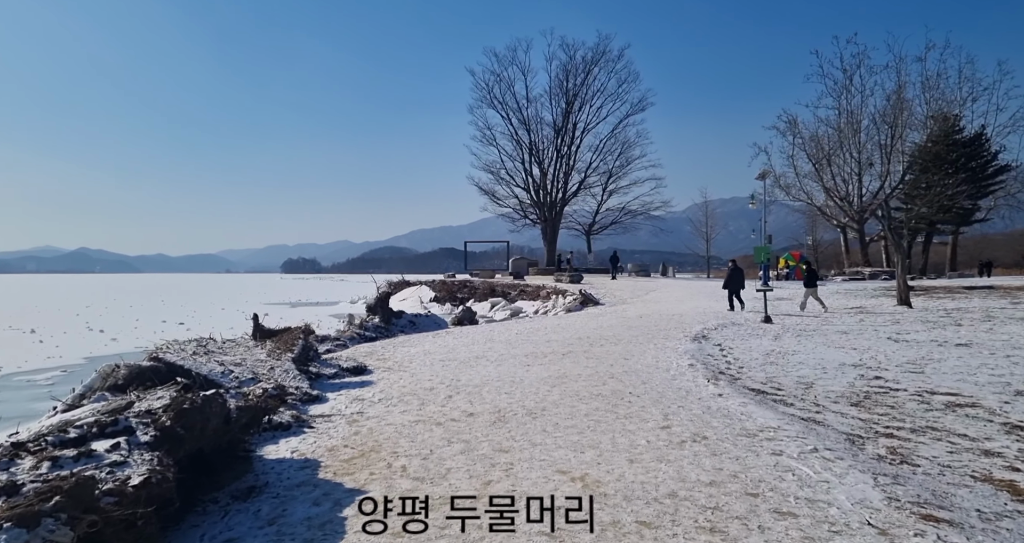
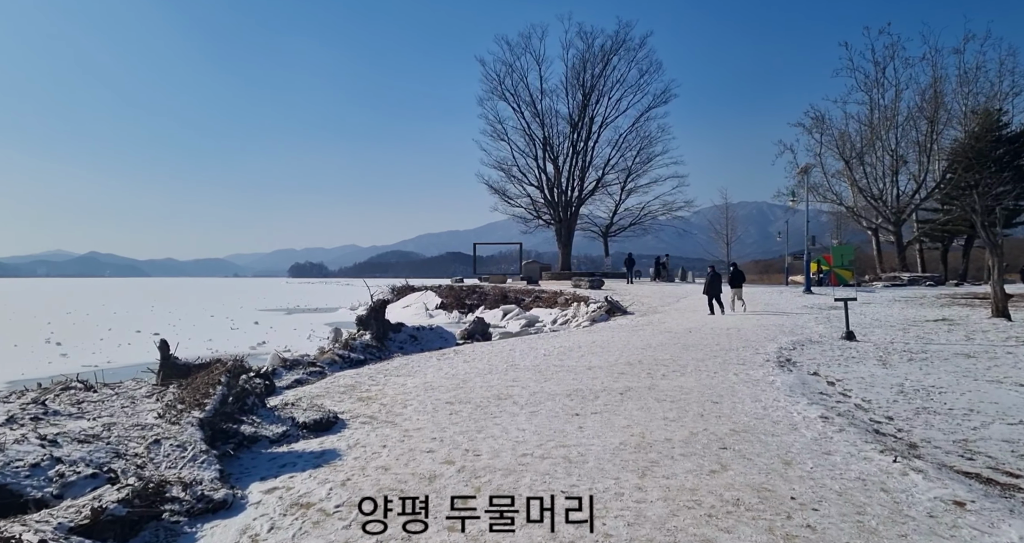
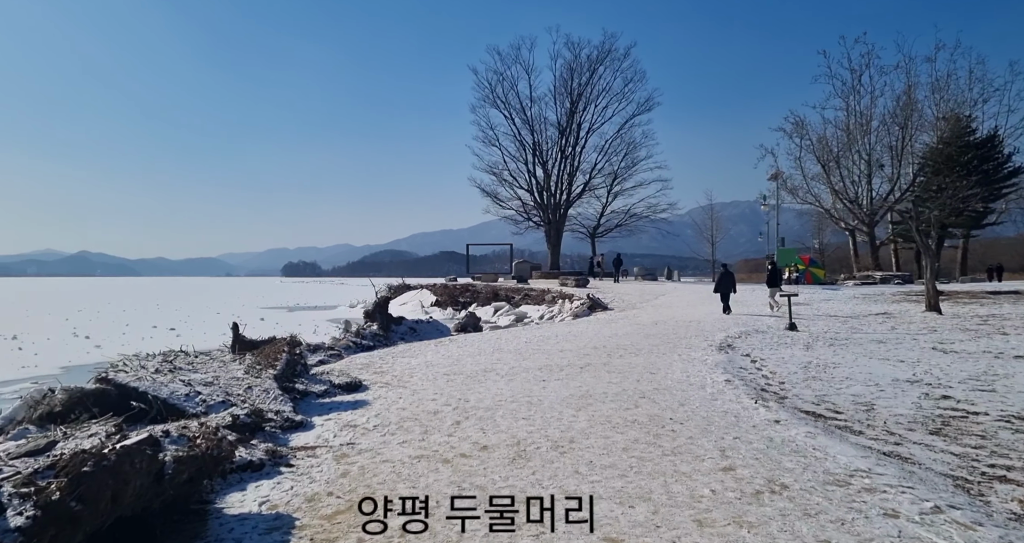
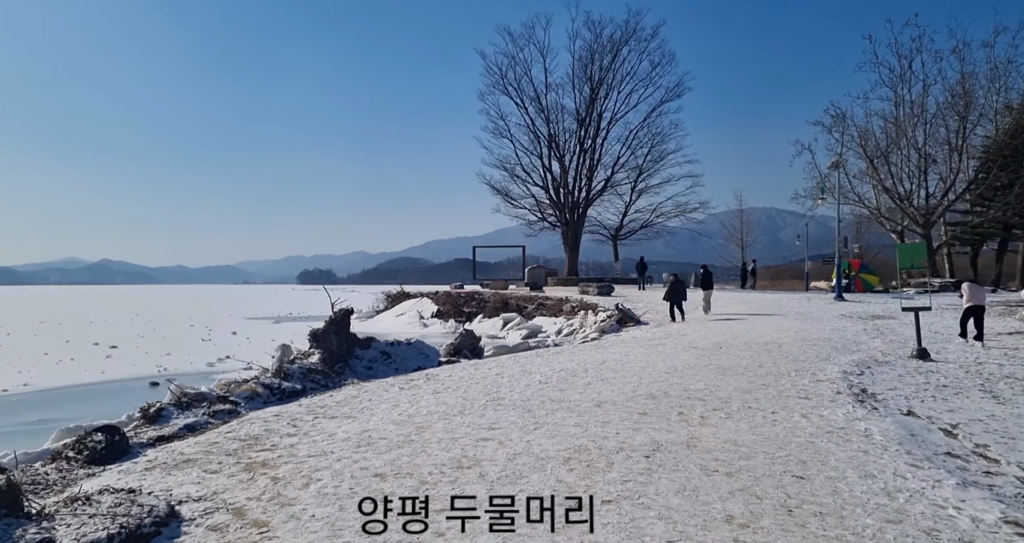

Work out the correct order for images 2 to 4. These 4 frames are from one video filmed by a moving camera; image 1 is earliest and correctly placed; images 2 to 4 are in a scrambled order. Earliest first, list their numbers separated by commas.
3, 2, 4
